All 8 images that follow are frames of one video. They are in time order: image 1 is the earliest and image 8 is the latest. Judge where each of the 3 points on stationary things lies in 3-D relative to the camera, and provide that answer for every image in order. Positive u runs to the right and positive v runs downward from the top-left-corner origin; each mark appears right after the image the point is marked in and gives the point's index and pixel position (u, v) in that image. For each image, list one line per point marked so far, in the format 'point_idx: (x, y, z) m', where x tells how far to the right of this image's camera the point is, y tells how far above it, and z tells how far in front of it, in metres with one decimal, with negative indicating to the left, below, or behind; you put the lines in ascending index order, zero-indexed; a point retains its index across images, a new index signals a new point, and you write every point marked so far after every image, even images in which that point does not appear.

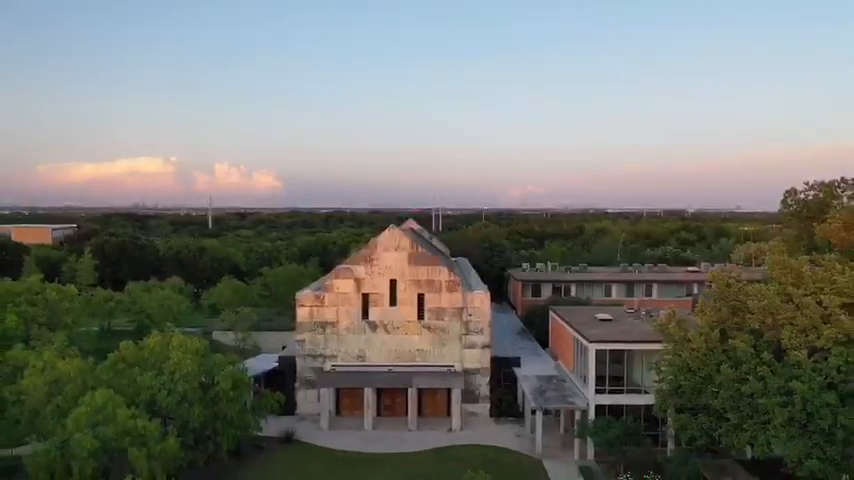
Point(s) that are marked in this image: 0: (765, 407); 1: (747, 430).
0: (+12.0, -5.9, +14.6) m
1: (+11.8, -7.0, +15.1) m
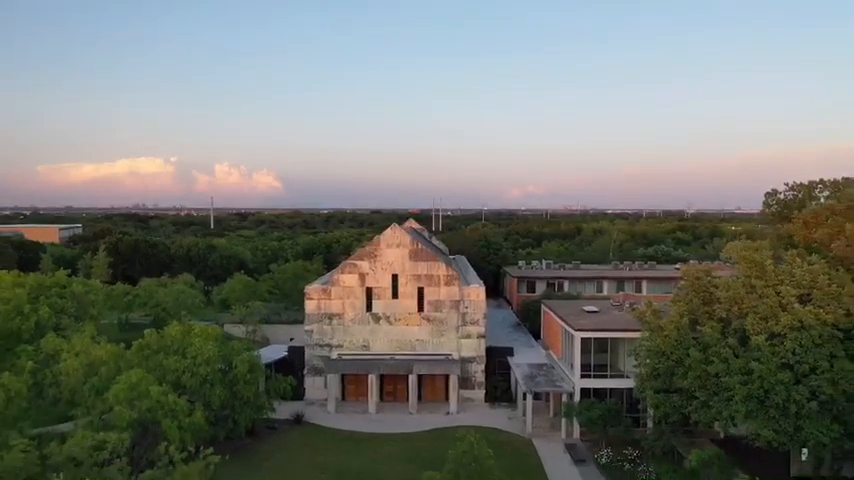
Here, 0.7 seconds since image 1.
0: (+12.0, -5.8, +16.4) m
1: (+11.7, -6.9, +16.9) m
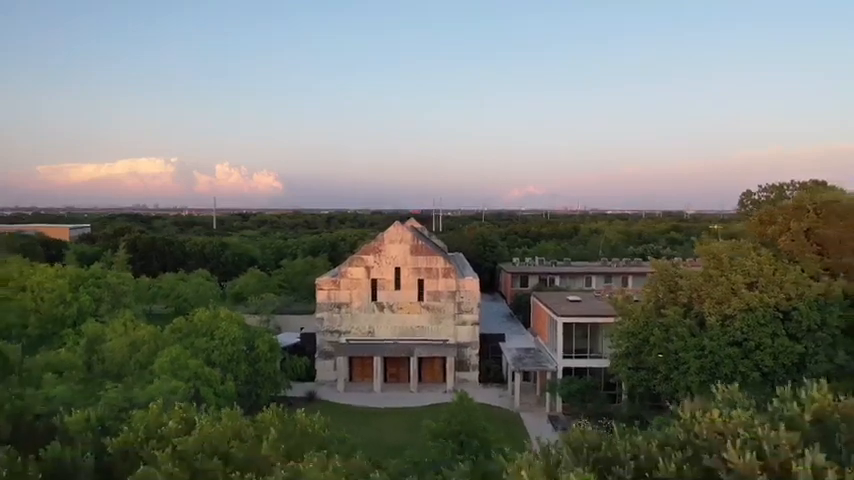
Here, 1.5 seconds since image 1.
0: (+12.0, -5.6, +19.0) m
1: (+11.7, -6.6, +19.5) m
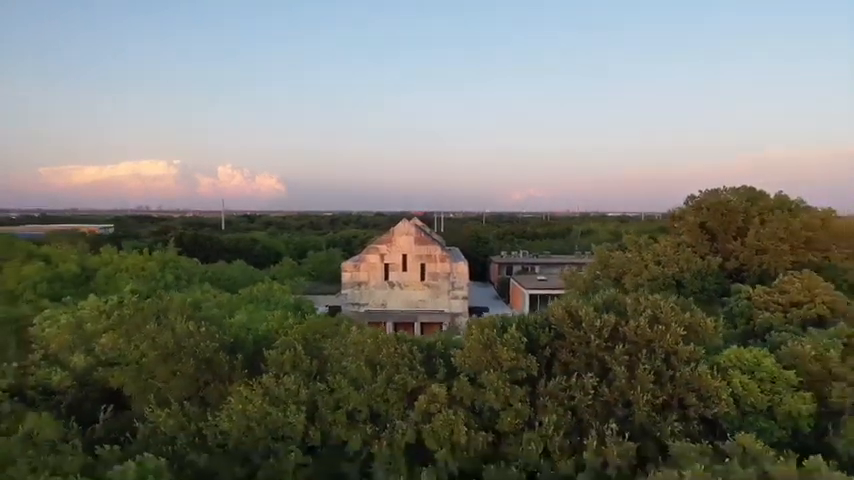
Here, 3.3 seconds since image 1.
0: (+12.0, -4.9, +26.9) m
1: (+11.7, -6.0, +27.4) m
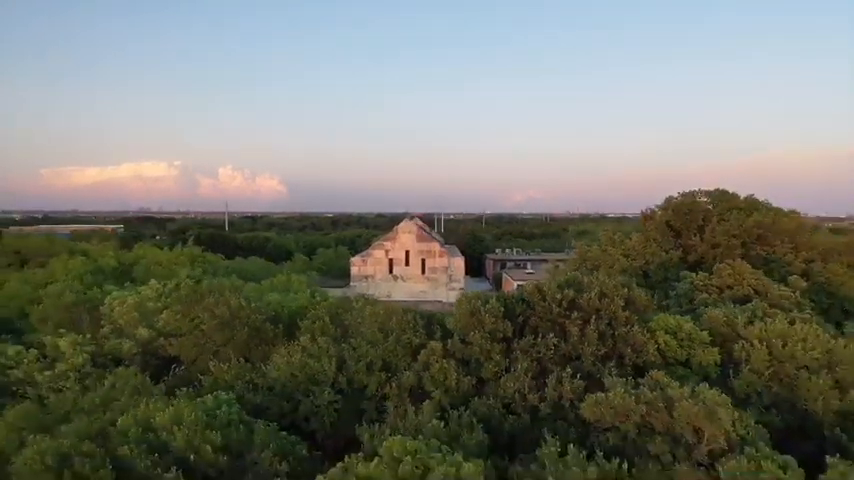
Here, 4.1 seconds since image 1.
0: (+12.0, -4.6, +31.0) m
1: (+11.7, -5.7, +31.5) m
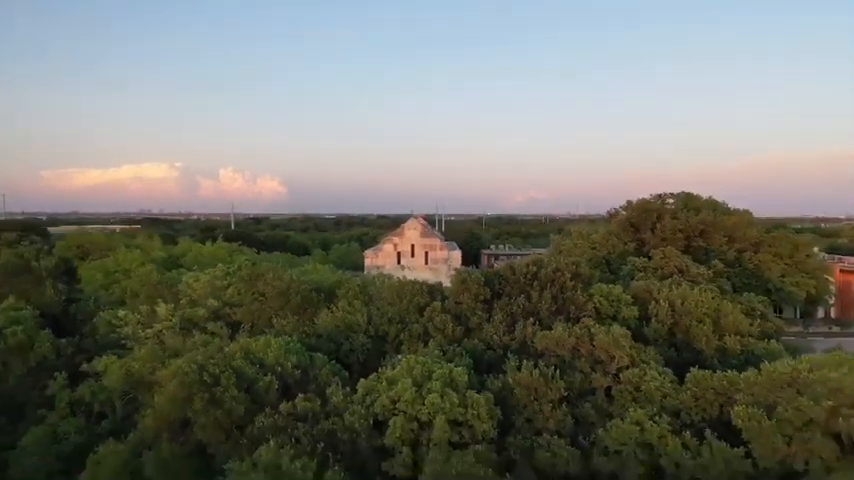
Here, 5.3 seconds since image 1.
0: (+12.2, -4.1, +37.9) m
1: (+12.0, -5.2, +38.4) m
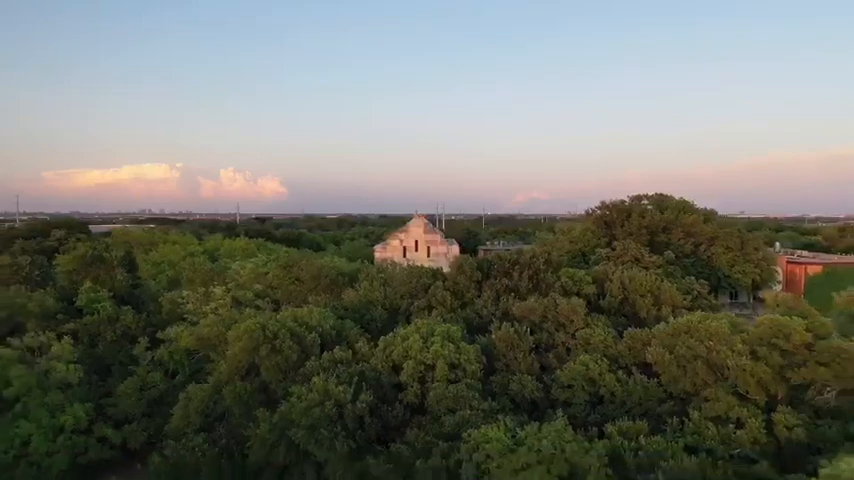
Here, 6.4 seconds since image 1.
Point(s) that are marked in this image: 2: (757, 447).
0: (+12.5, -3.6, +44.4) m
1: (+12.3, -4.7, +44.9) m
2: (+15.3, -9.6, +19.1) m
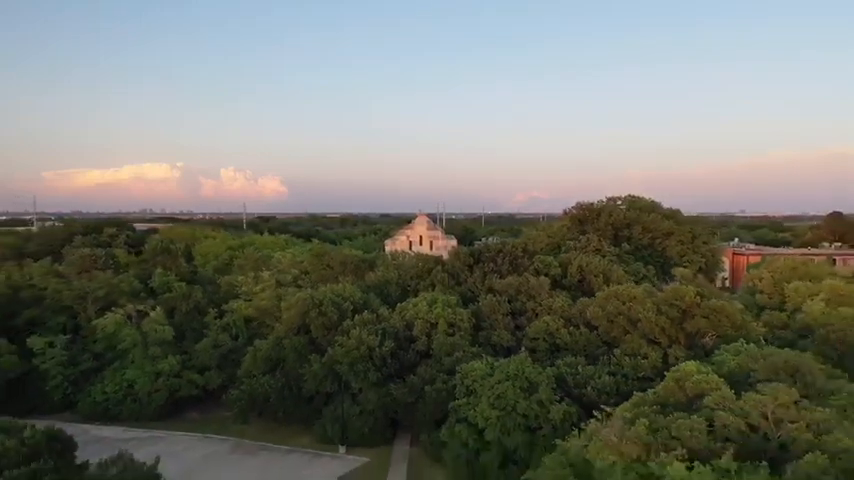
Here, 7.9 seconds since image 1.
0: (+12.9, -2.9, +53.4) m
1: (+12.7, -4.0, +53.9) m
2: (+15.7, -9.0, +28.1) m
